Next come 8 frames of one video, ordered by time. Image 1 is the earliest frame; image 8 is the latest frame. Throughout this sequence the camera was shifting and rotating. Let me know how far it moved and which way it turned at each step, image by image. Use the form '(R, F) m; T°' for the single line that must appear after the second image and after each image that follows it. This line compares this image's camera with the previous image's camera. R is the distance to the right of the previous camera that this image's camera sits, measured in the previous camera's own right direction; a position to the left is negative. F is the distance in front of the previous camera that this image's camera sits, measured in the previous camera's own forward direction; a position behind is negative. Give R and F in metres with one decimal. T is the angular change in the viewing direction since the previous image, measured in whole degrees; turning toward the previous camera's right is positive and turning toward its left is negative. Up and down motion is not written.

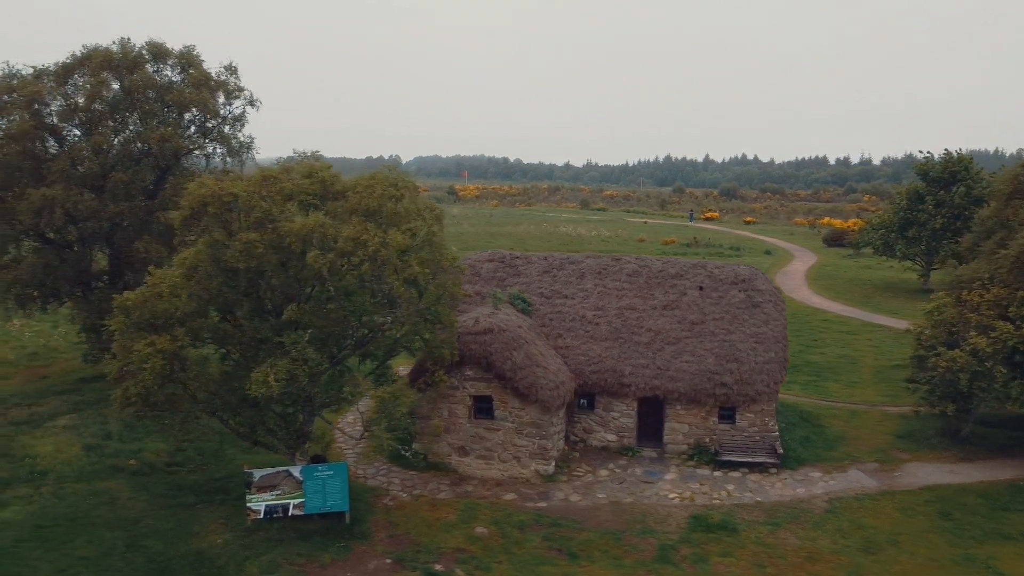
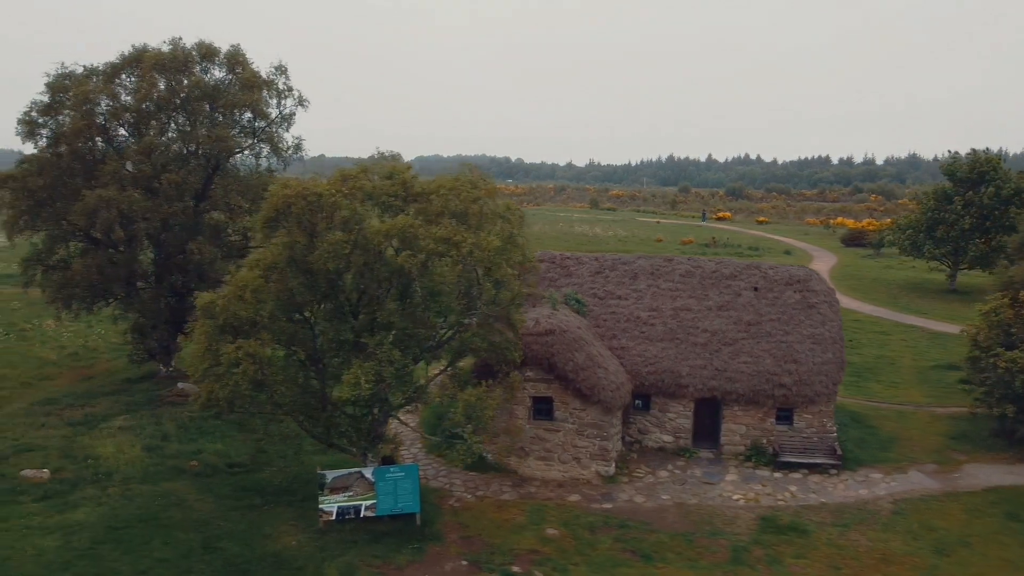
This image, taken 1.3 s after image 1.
(-1.6, 0.0) m; 0°
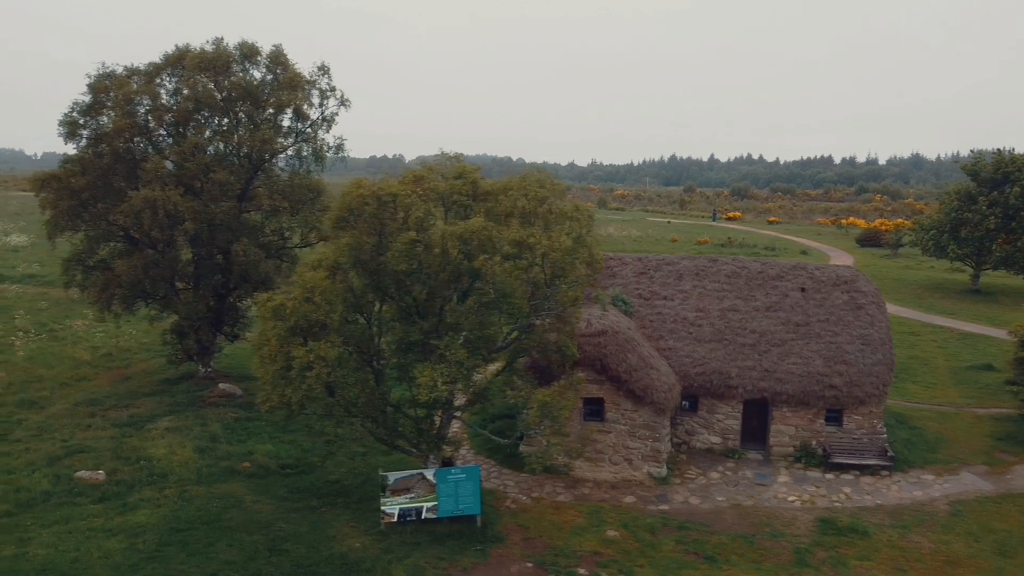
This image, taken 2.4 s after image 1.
(-1.3, +0.1) m; 0°
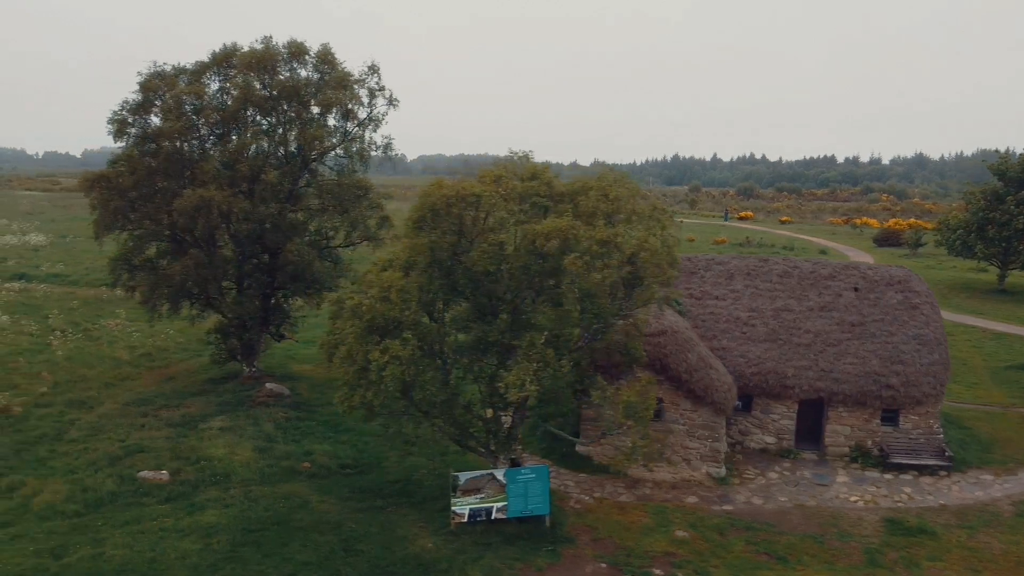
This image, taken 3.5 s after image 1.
(-1.5, 0.0) m; 0°
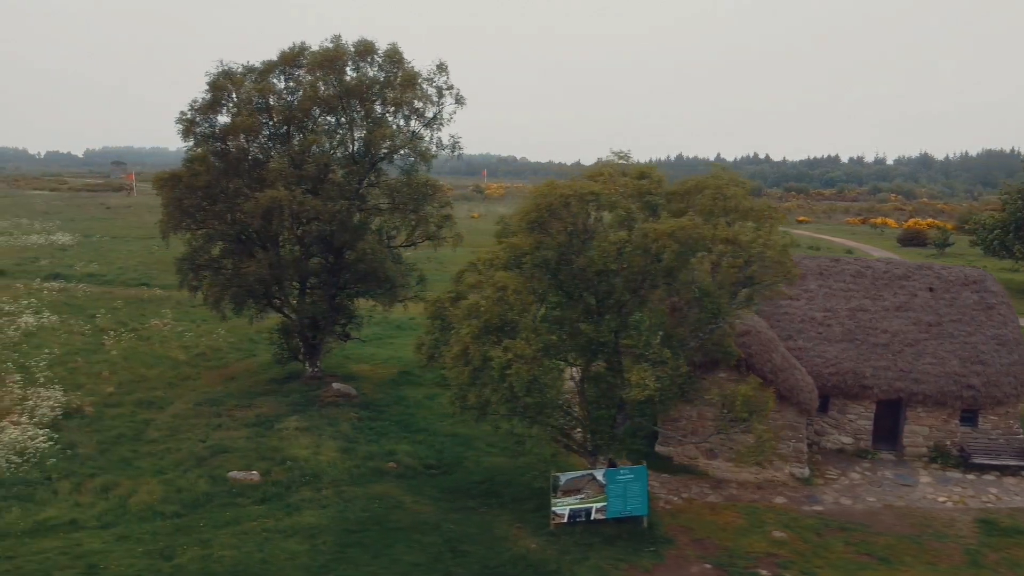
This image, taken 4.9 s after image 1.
(-2.1, 0.0) m; 0°
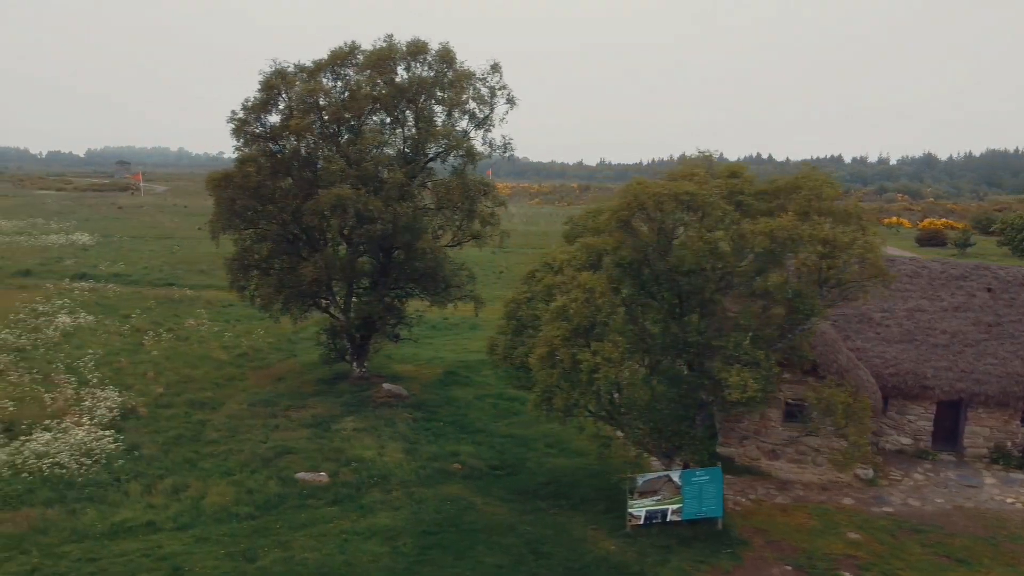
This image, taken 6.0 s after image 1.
(-1.6, +0.1) m; 0°
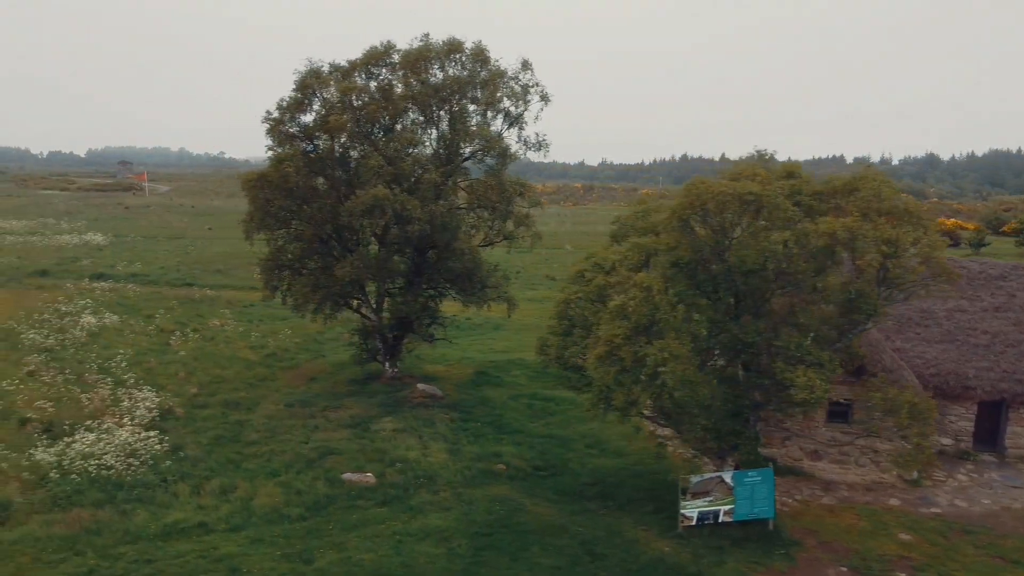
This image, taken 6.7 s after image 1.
(-1.1, +0.1) m; 0°
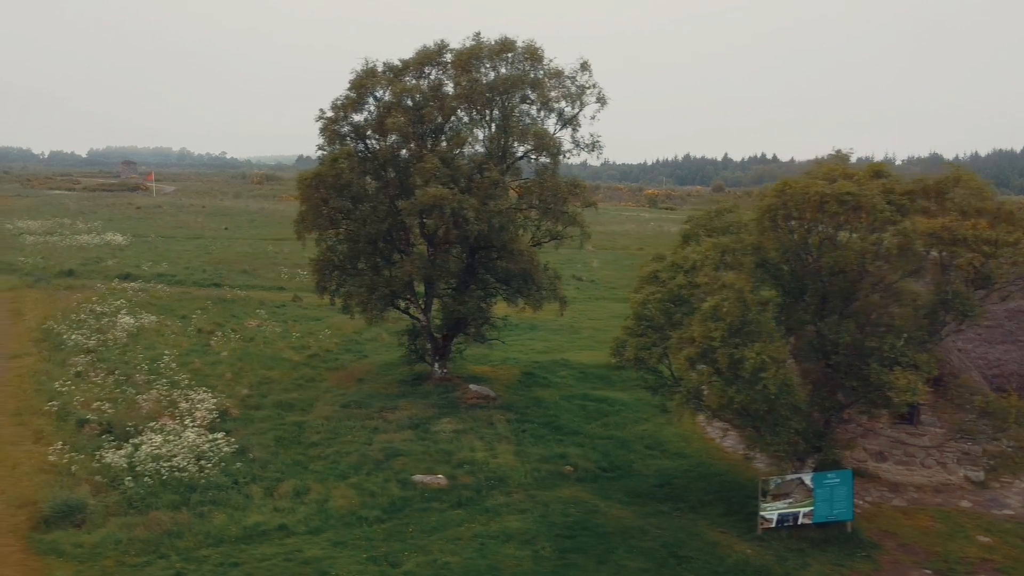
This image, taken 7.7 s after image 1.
(-1.7, +0.1) m; 0°
